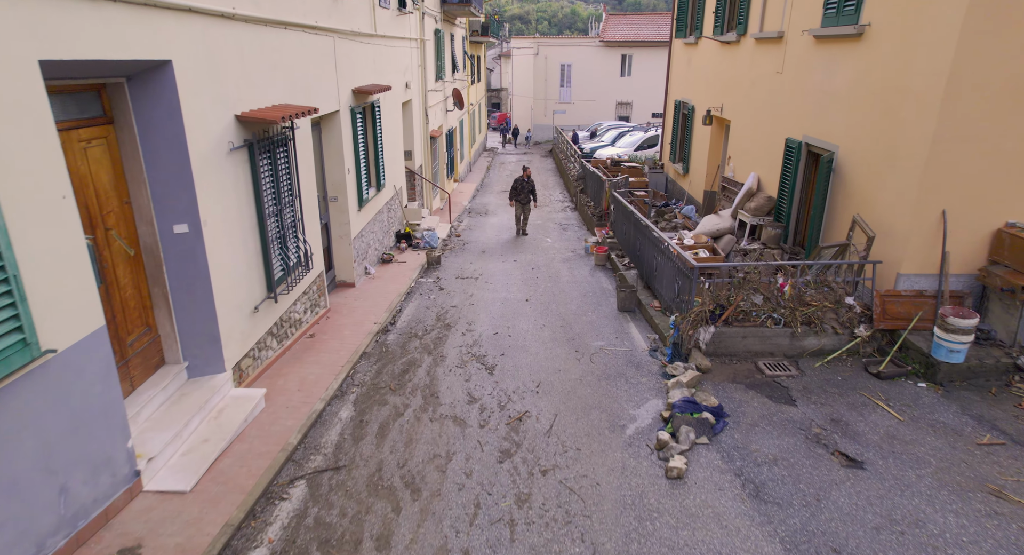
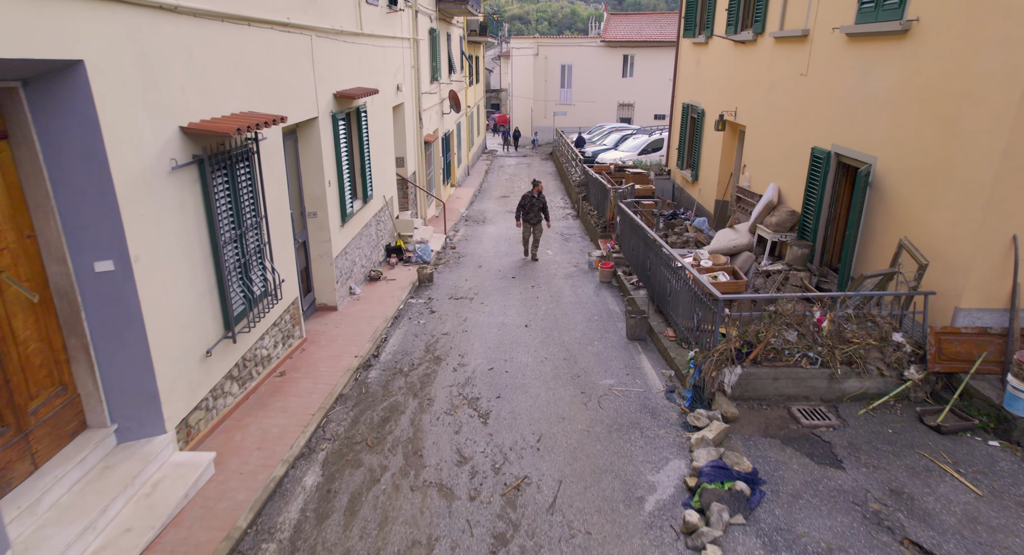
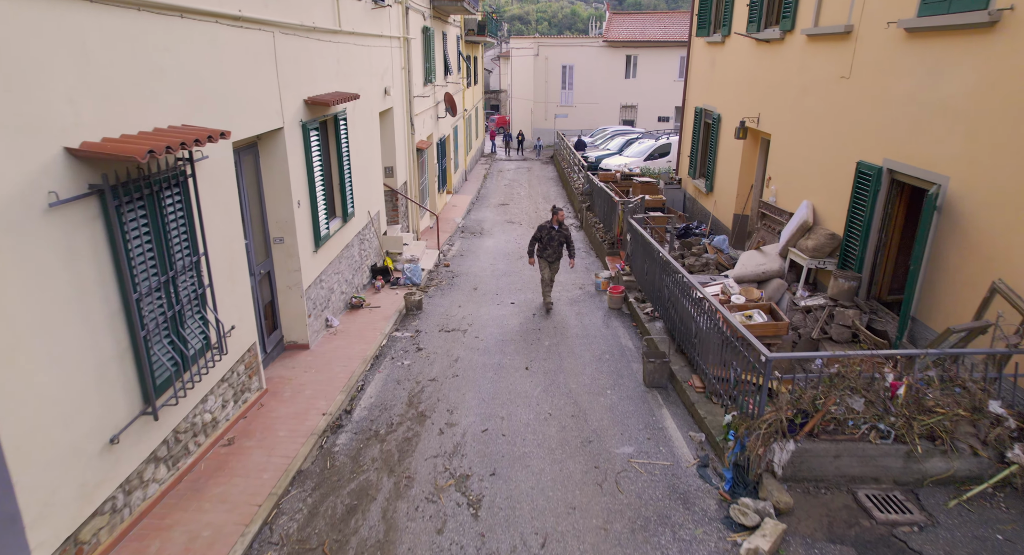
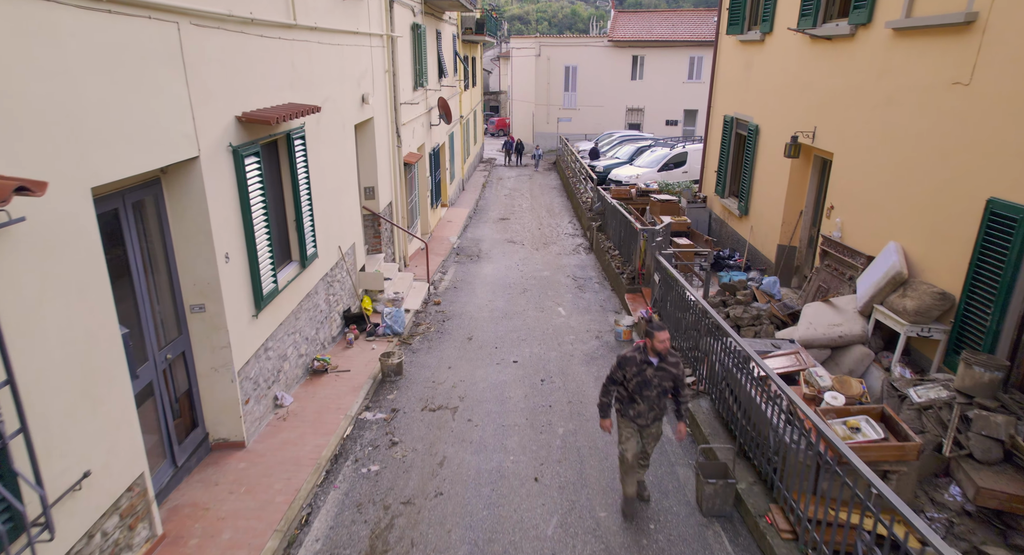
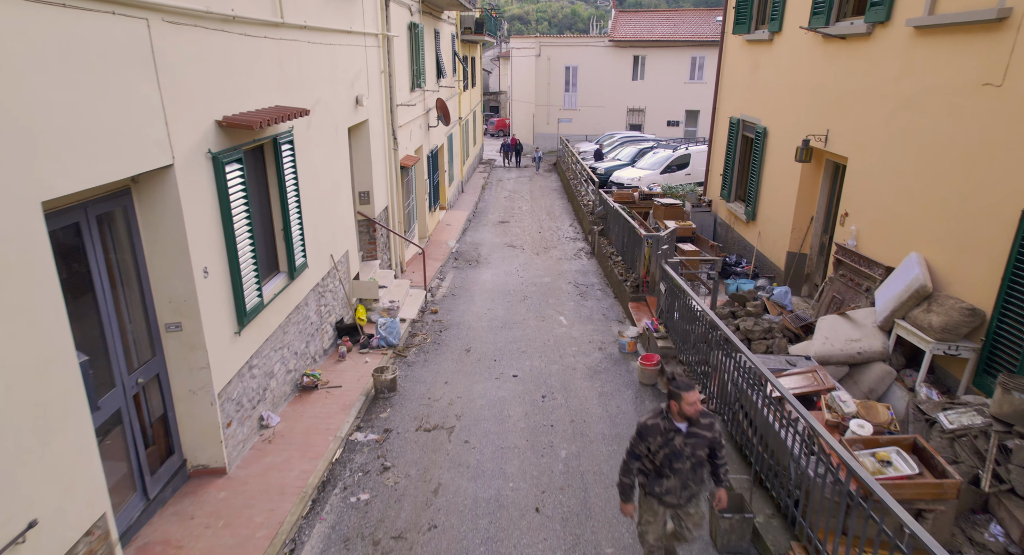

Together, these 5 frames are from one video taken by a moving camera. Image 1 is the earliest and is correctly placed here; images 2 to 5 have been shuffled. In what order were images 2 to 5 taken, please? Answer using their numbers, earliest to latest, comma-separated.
2, 3, 4, 5
